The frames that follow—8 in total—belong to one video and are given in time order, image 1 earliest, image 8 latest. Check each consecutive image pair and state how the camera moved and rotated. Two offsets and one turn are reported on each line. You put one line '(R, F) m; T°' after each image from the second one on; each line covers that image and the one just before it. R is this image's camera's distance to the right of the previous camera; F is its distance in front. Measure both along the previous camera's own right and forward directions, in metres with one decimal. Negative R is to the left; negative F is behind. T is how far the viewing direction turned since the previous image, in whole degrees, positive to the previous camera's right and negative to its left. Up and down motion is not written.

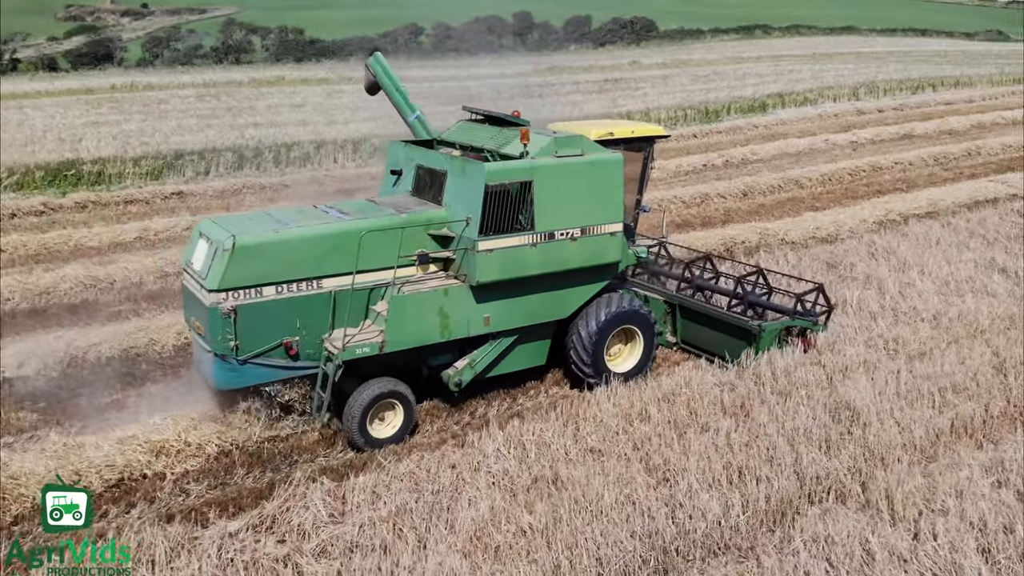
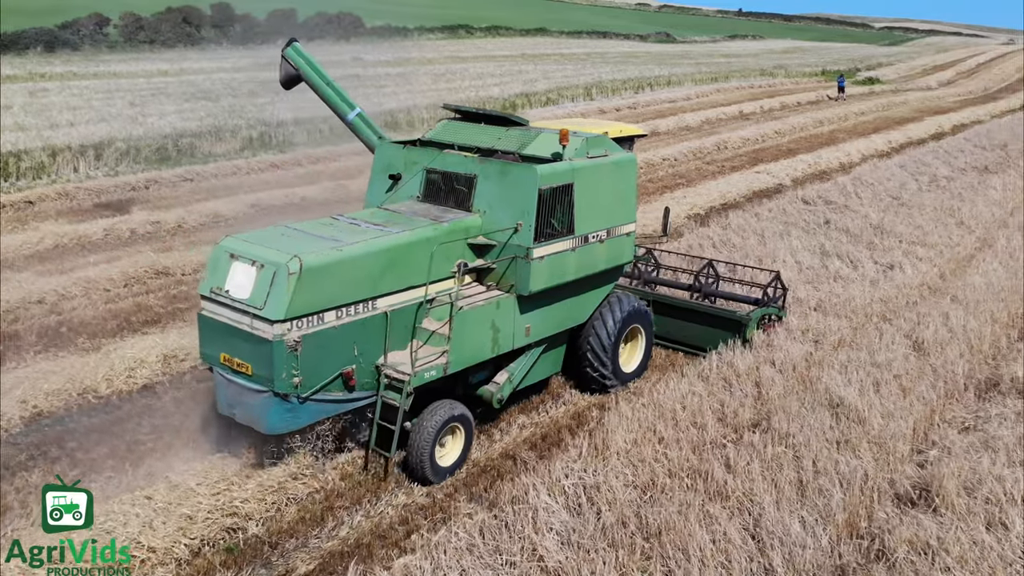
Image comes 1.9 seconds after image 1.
(-2.1, +1.3) m; +20°
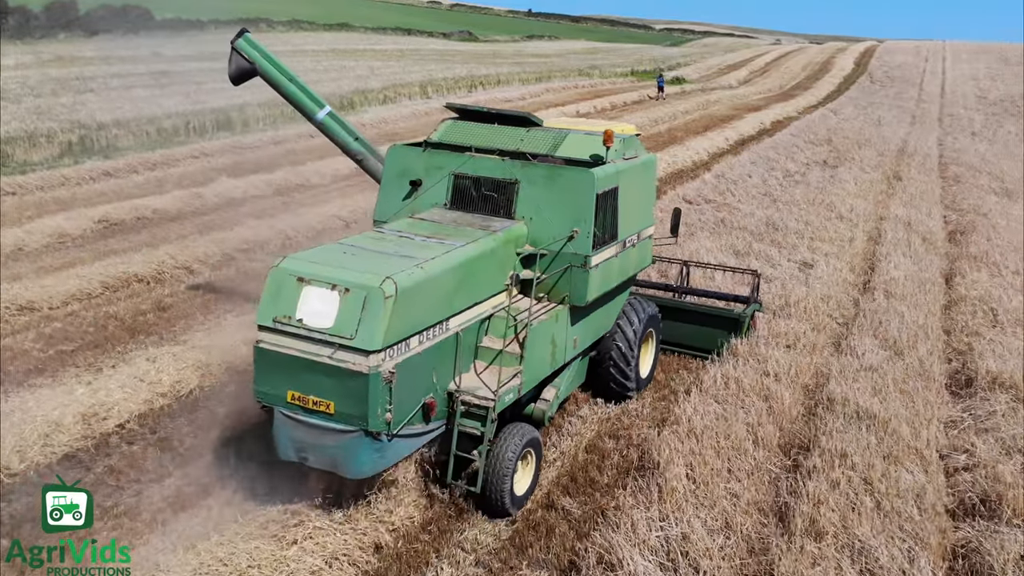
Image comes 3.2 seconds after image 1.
(-1.4, +1.0) m; +13°
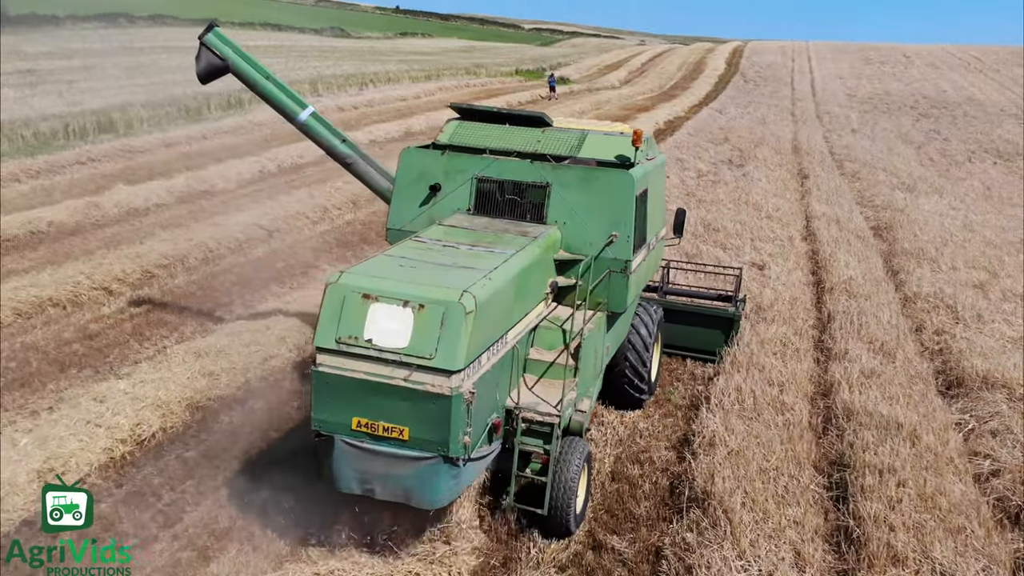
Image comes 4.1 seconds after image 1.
(-0.9, +0.6) m; +8°
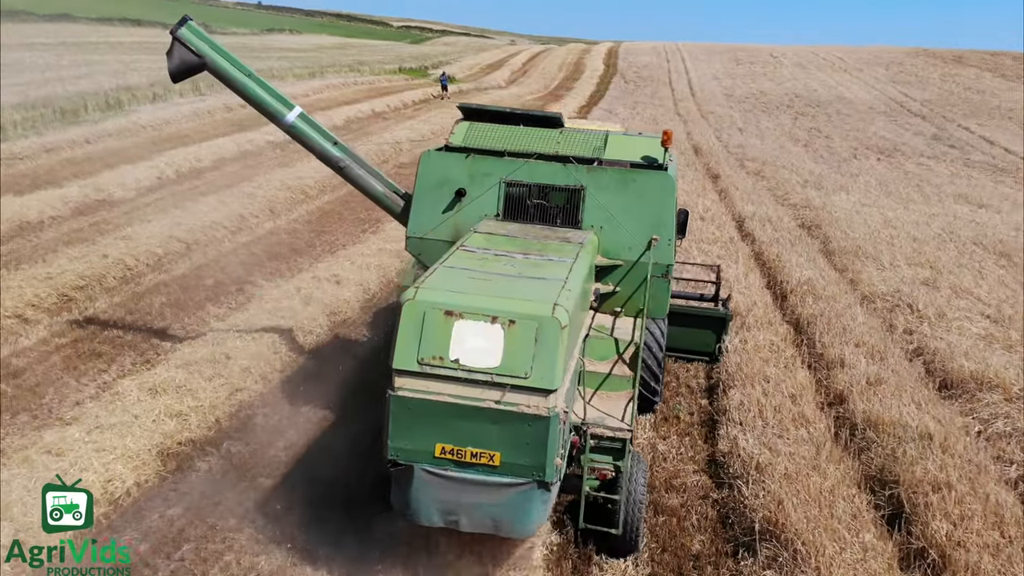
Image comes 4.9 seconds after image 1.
(-0.9, +0.6) m; +8°
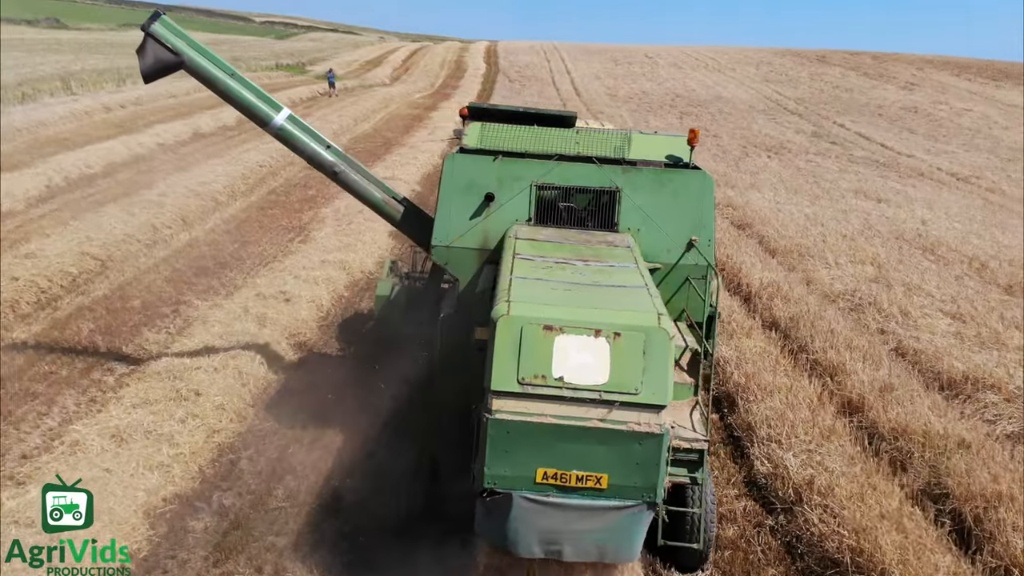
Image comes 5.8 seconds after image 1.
(-0.9, +0.6) m; +8°
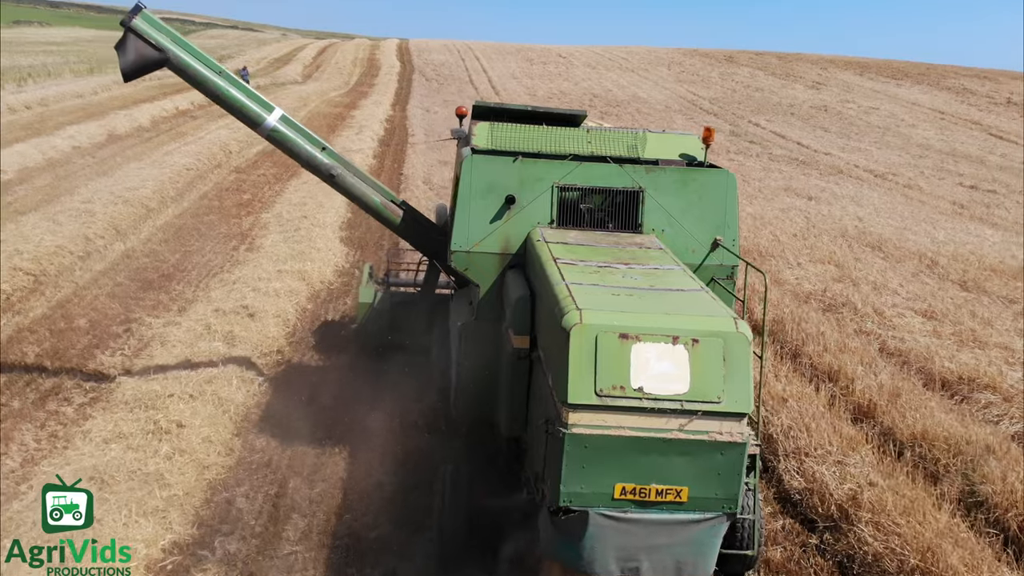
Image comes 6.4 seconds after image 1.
(-0.6, +0.4) m; +6°
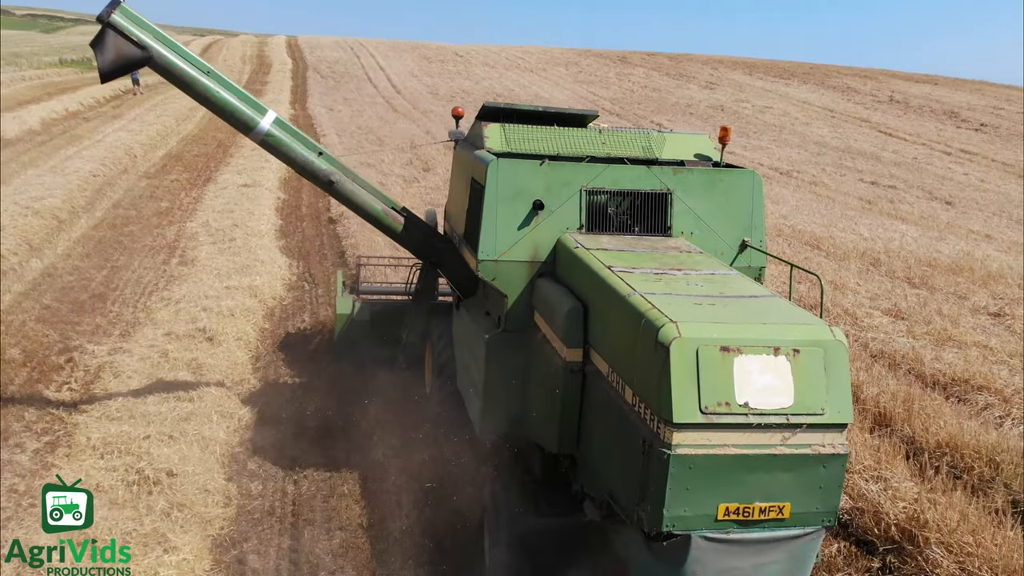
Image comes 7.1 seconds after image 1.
(-0.7, +0.5) m; +7°
